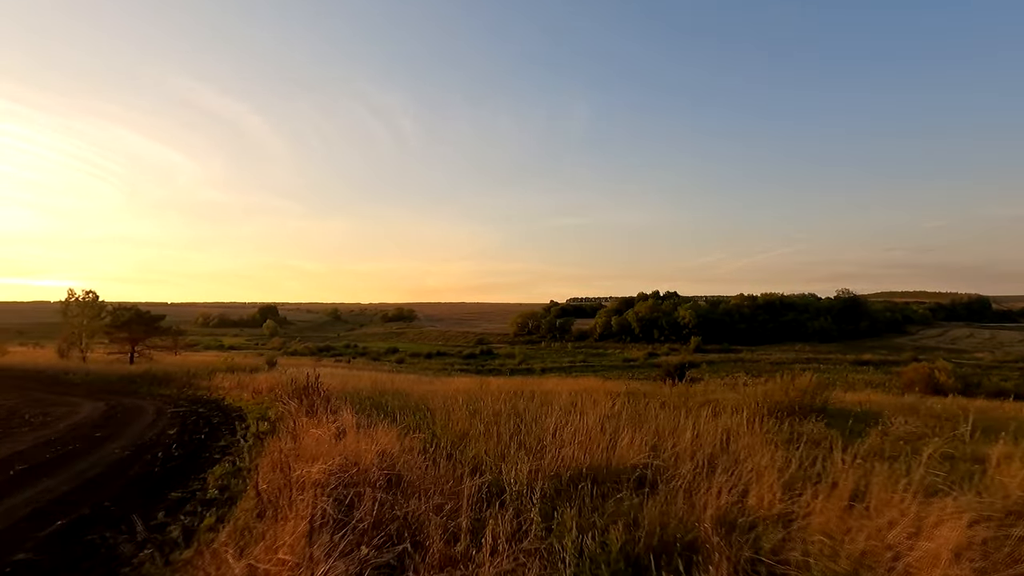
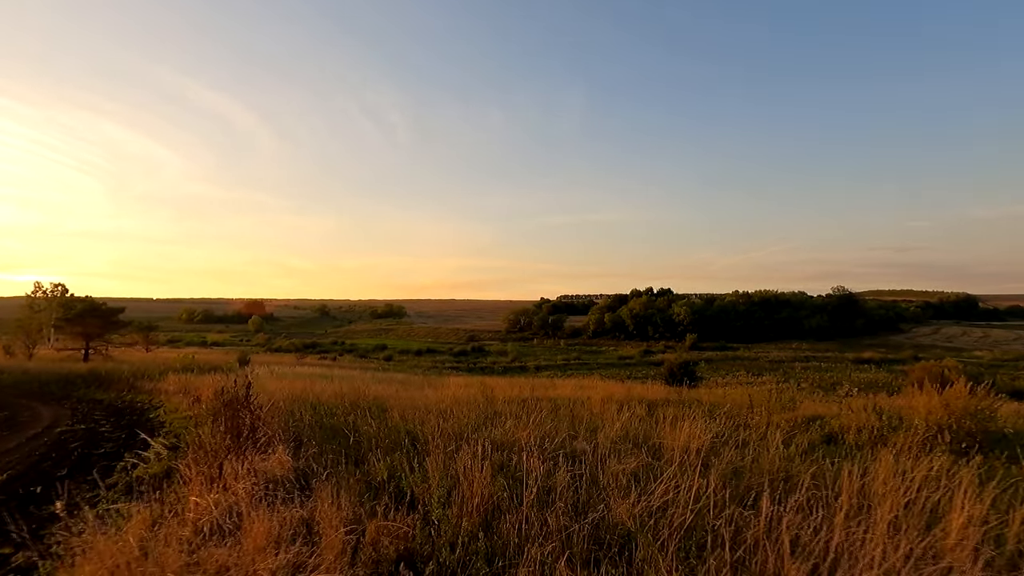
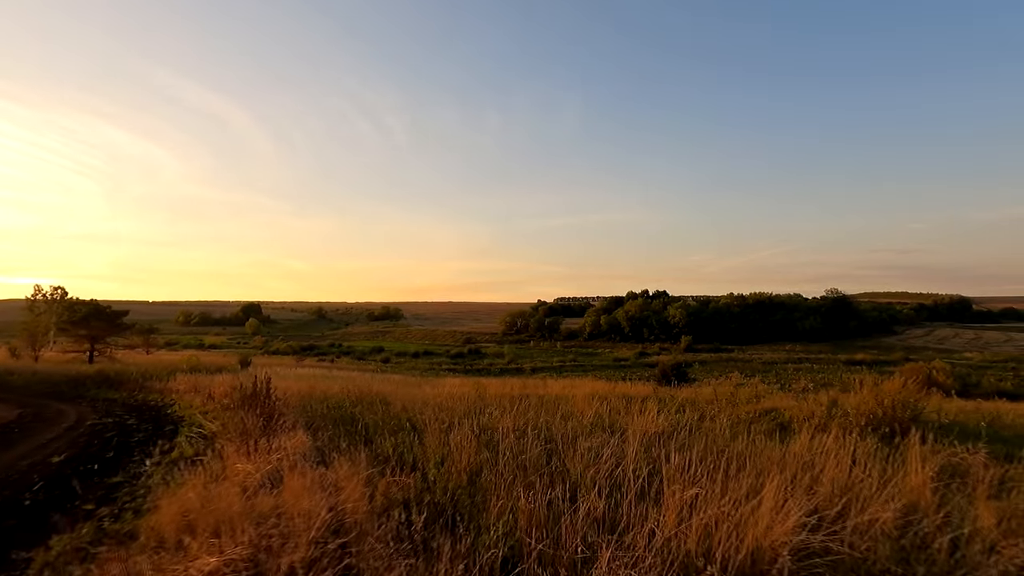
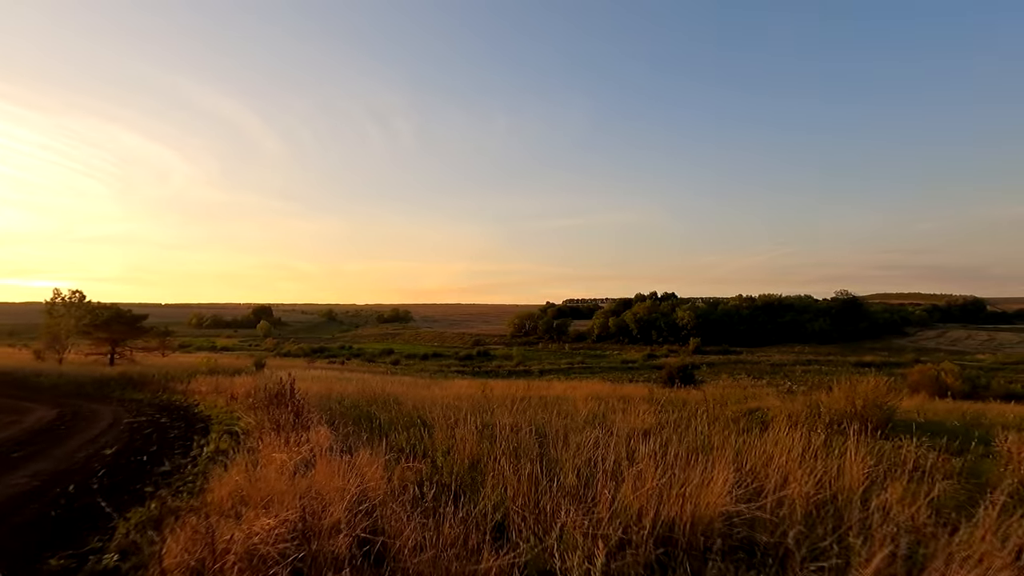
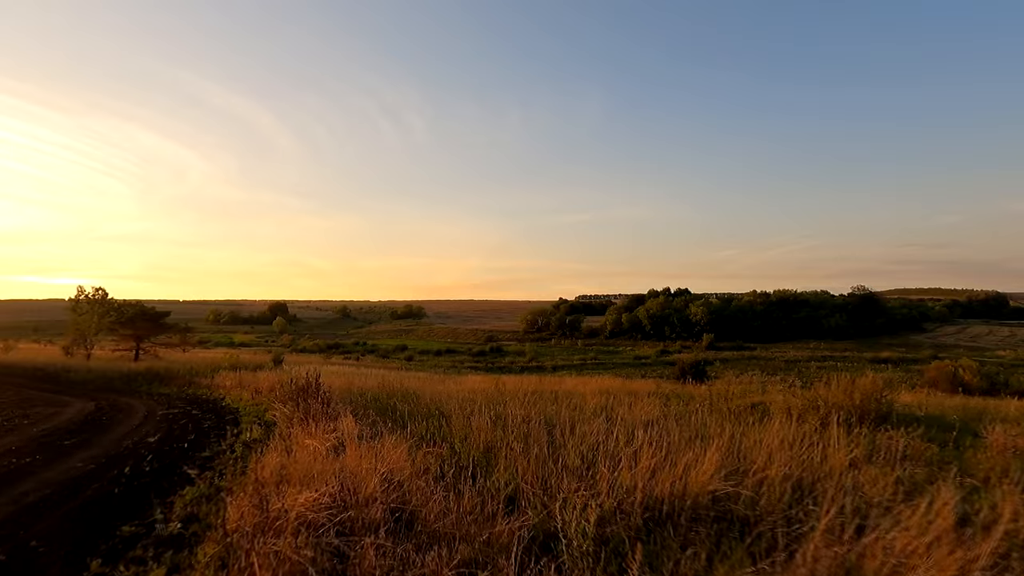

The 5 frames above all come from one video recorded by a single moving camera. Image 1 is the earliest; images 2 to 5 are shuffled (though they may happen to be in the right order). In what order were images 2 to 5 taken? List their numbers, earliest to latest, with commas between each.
5, 4, 3, 2
